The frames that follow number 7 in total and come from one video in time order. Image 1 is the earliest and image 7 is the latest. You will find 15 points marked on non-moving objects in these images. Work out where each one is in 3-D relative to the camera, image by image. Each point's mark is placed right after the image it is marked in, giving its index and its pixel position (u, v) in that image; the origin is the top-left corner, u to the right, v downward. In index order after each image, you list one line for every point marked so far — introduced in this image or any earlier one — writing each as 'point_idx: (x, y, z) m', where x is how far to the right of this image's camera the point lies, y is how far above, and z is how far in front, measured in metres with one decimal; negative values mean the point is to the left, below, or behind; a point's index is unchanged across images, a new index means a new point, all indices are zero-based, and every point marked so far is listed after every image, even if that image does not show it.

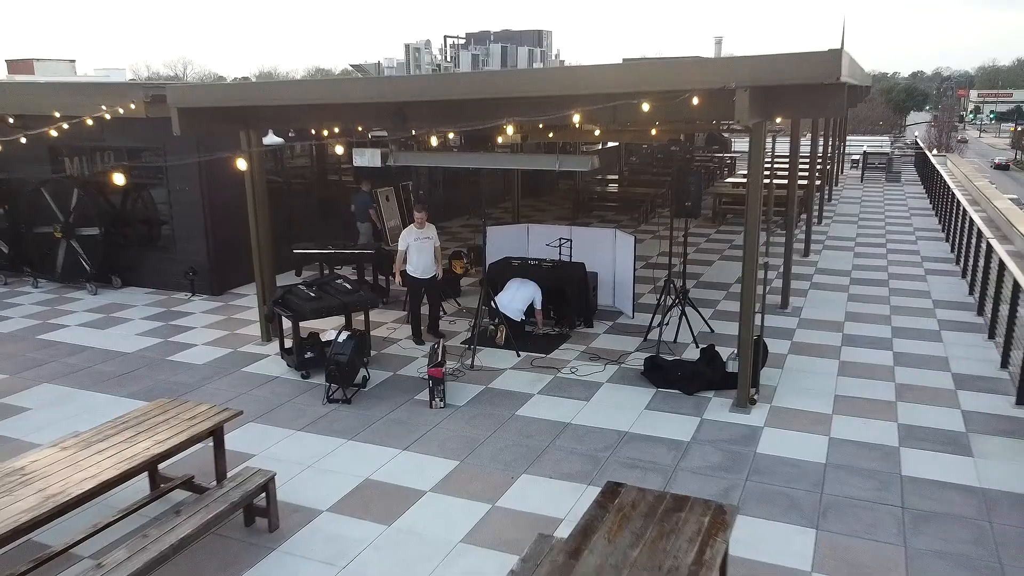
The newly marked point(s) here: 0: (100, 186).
0: (-5.3, +1.3, +9.2) m
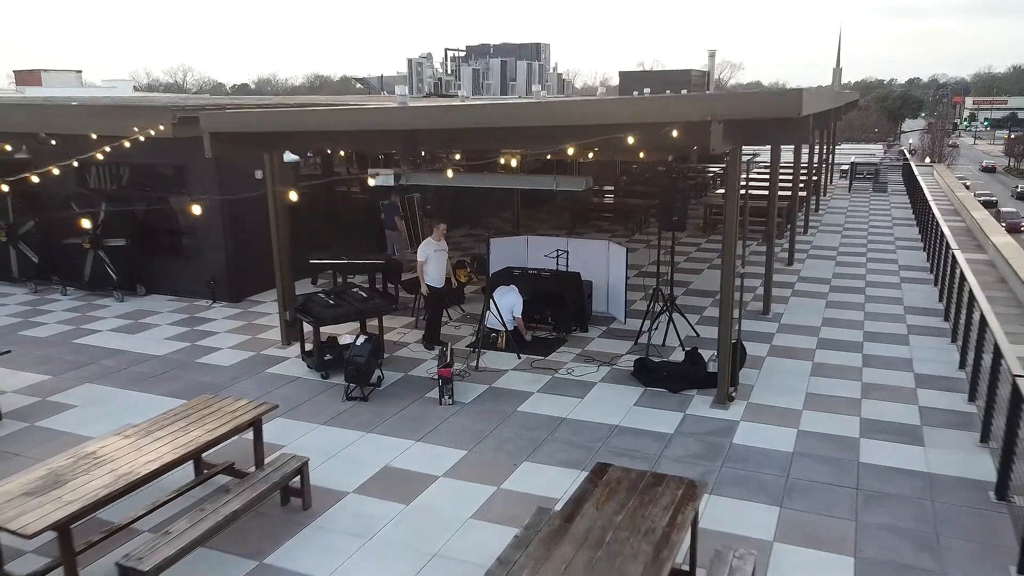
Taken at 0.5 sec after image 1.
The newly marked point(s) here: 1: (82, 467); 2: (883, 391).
0: (-5.3, +1.2, +9.9) m
1: (-2.5, -1.0, +4.2) m
2: (+3.4, -0.9, +6.6) m
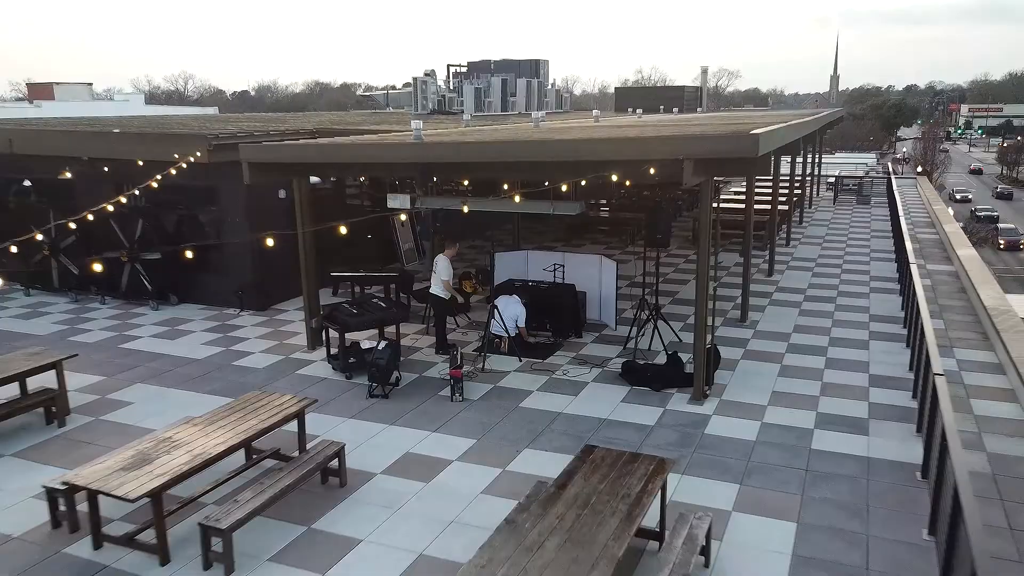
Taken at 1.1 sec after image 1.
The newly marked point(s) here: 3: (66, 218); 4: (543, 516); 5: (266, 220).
0: (-5.2, +1.1, +10.8) m
1: (-2.5, -1.1, +5.1) m
2: (+3.4, -1.0, +7.5) m
3: (-7.0, +1.1, +11.4) m
4: (+0.2, -1.3, +4.2) m
5: (-3.6, +1.0, +10.5) m
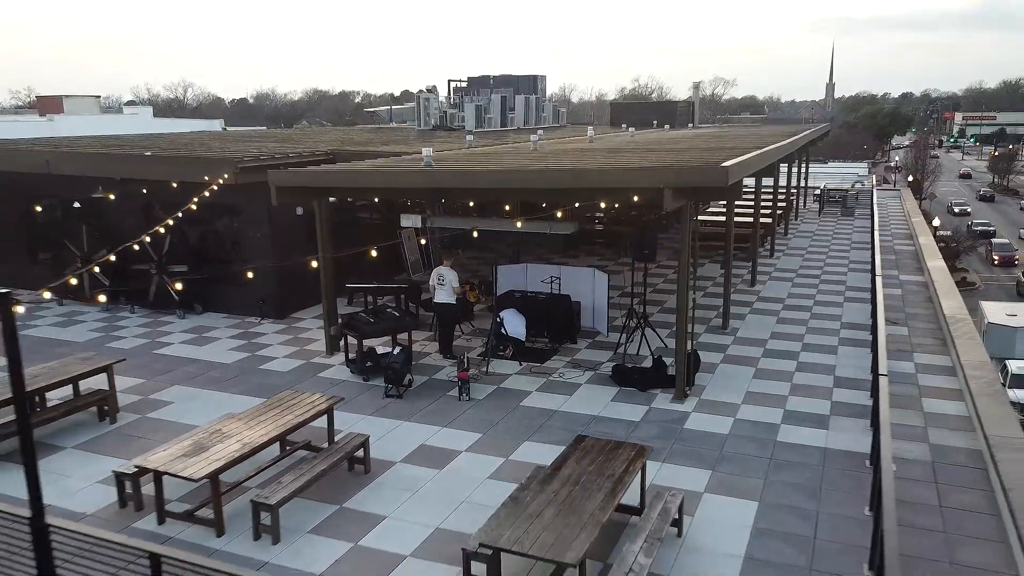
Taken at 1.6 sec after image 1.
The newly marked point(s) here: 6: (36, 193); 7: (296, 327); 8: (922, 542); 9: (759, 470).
0: (-5.2, +0.9, +11.7) m
1: (-2.4, -1.2, +6.0) m
2: (+3.4, -1.2, +8.4) m
3: (-7.0, +0.9, +12.3) m
4: (+0.2, -1.4, +5.1) m
5: (-3.6, +0.8, +11.4) m
6: (-8.3, +1.6, +12.7) m
7: (-3.3, -0.6, +11.0) m
8: (+3.0, -1.9, +5.3) m
9: (+2.2, -1.6, +6.5) m
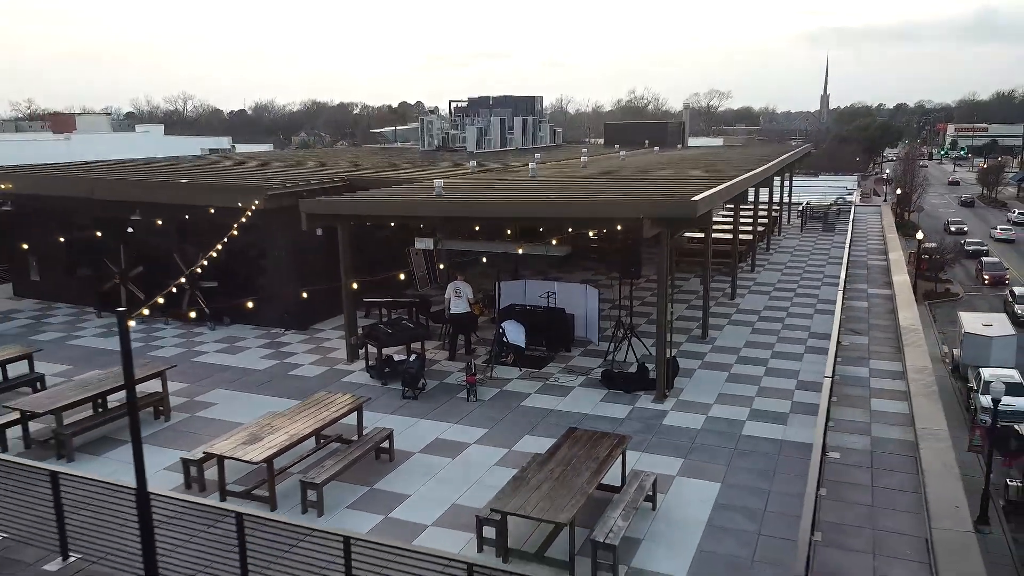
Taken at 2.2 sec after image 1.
0: (-5.2, +0.6, +12.8) m
1: (-2.4, -1.4, +7.2) m
2: (+3.4, -1.4, +9.6) m
3: (-7.0, +0.7, +13.4) m
4: (+0.2, -1.6, +6.3) m
5: (-3.6, +0.6, +12.6) m
6: (-8.3, +1.4, +13.9) m
7: (-3.3, -0.8, +12.2) m
8: (+3.0, -2.0, +6.5) m
9: (+2.2, -1.8, +7.7) m
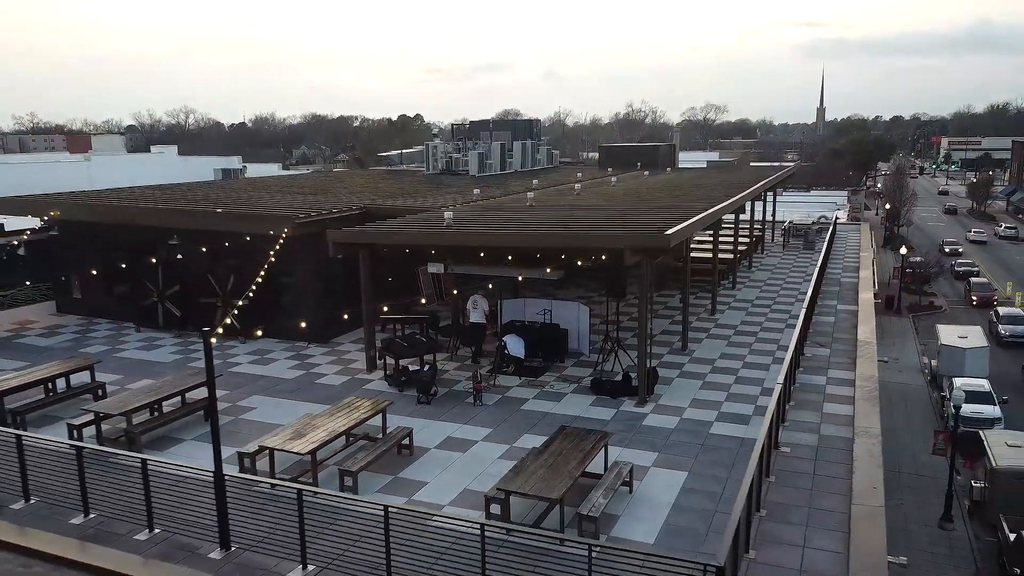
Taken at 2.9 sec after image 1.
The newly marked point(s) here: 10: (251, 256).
0: (-5.2, +0.3, +14.3) m
1: (-2.4, -1.7, +8.6) m
2: (+3.4, -1.6, +11.0) m
3: (-7.0, +0.3, +14.9) m
4: (+0.3, -1.8, +7.7) m
5: (-3.6, +0.3, +14.0) m
6: (-8.3, +1.0, +15.3) m
7: (-3.2, -1.2, +13.6) m
8: (+3.1, -2.3, +7.9) m
9: (+2.2, -2.1, +9.1) m
10: (-5.0, +0.6, +13.9) m
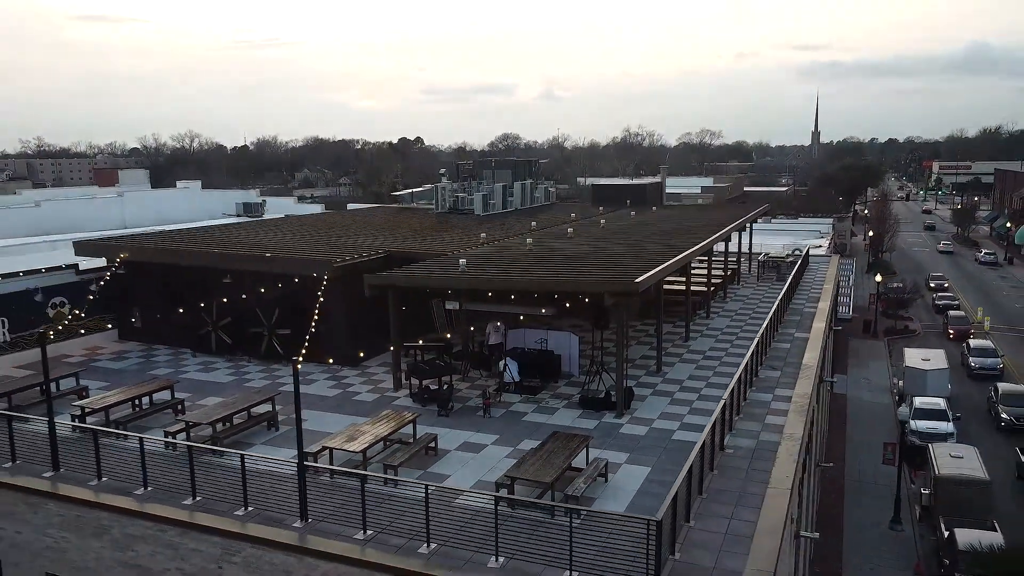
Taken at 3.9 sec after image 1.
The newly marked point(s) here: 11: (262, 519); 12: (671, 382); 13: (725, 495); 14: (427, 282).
0: (-5.2, -0.4, +16.9) m
1: (-2.4, -2.2, +11.1) m
2: (+3.5, -2.3, +13.5) m
3: (-6.9, -0.4, +17.4) m
4: (+0.3, -2.3, +10.2) m
5: (-3.5, -0.5, +16.6) m
6: (-8.3, +0.3, +17.9) m
7: (-3.2, -1.9, +16.2) m
8: (+3.1, -2.8, +10.5) m
9: (+2.3, -2.6, +11.6) m
10: (-5.0, -0.1, +16.5) m
11: (-3.2, -3.0, +9.5) m
12: (+3.3, -2.0, +15.2) m
13: (+2.9, -2.9, +10.1) m
14: (-1.7, +0.1, +13.9) m
